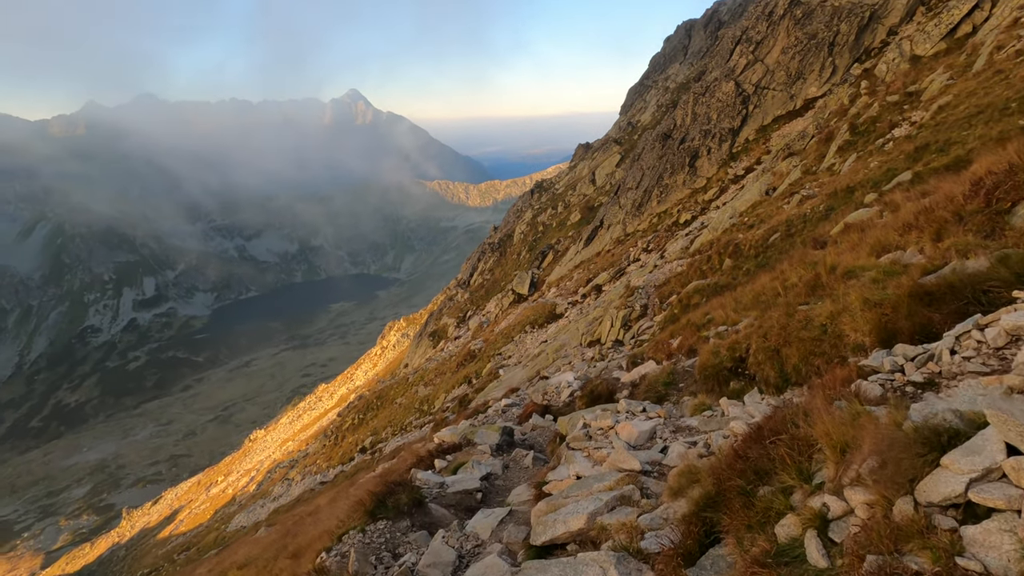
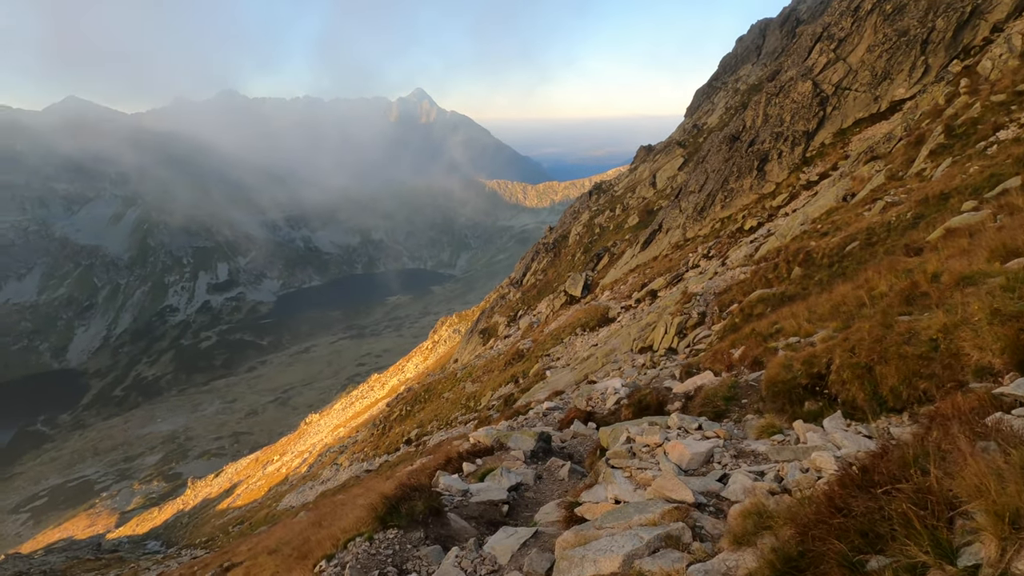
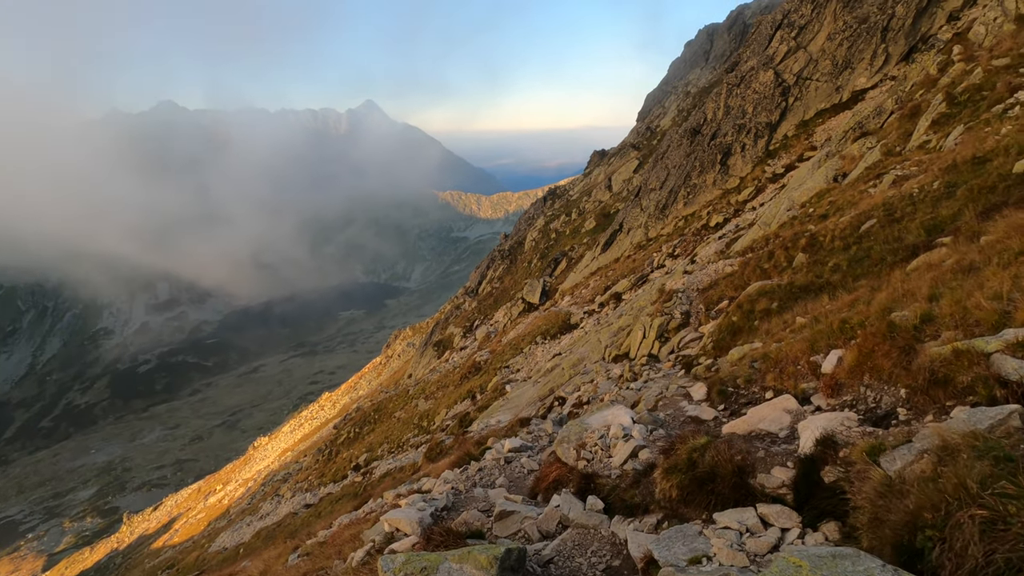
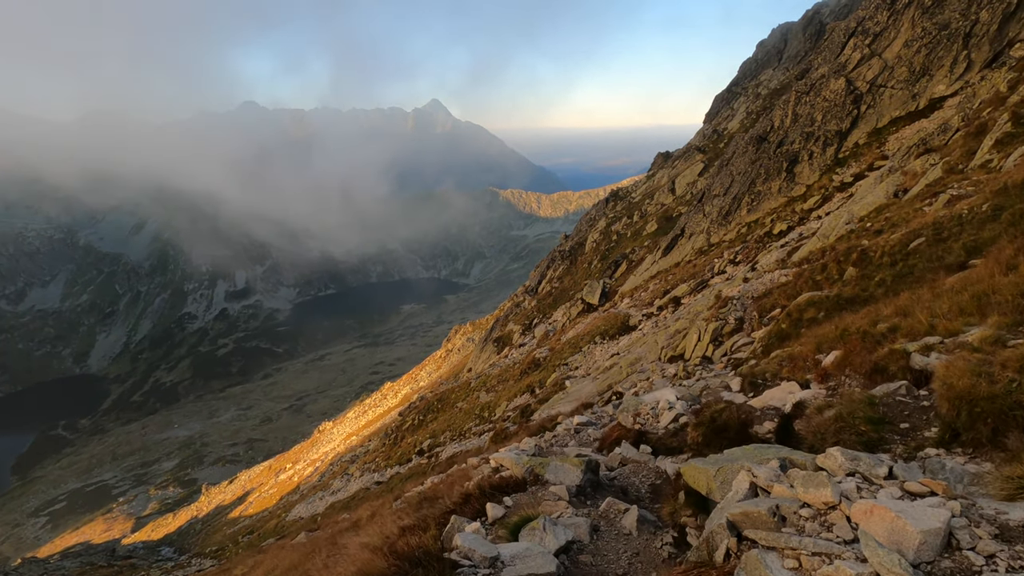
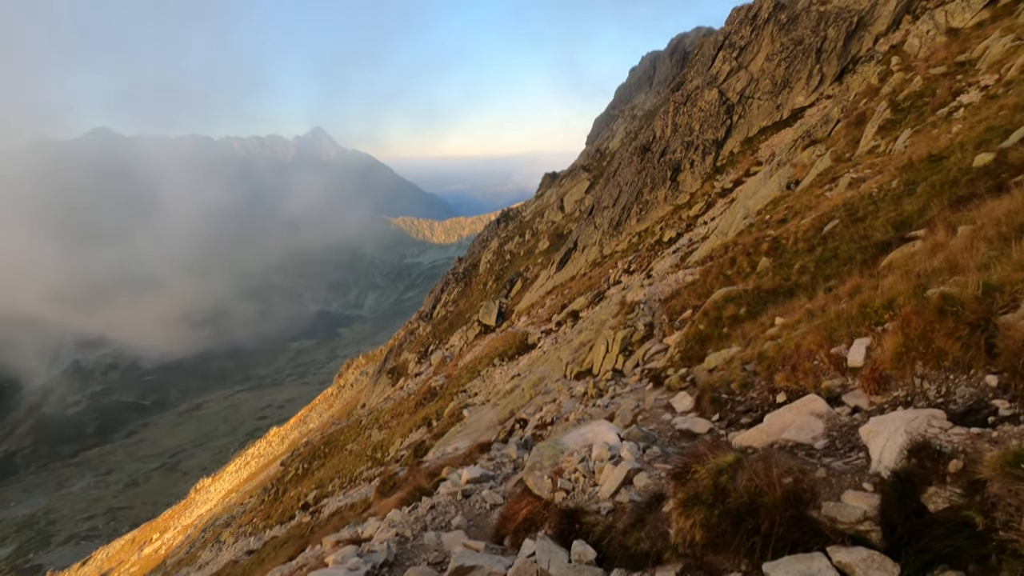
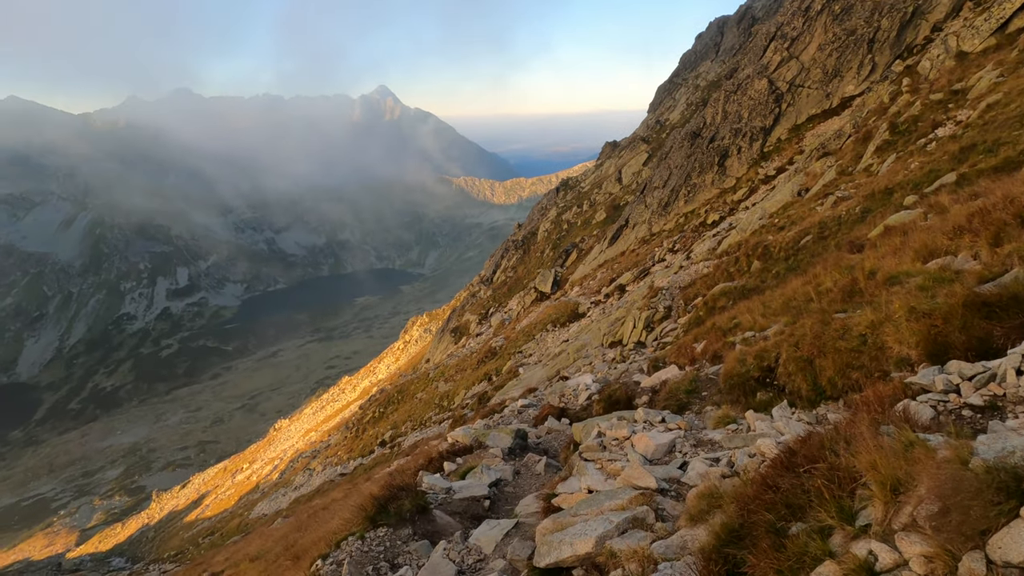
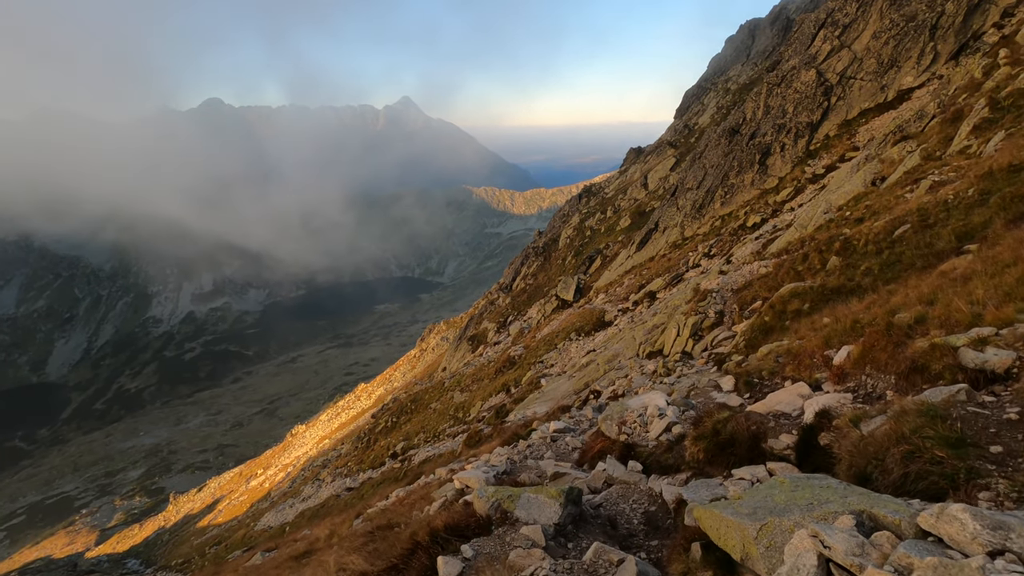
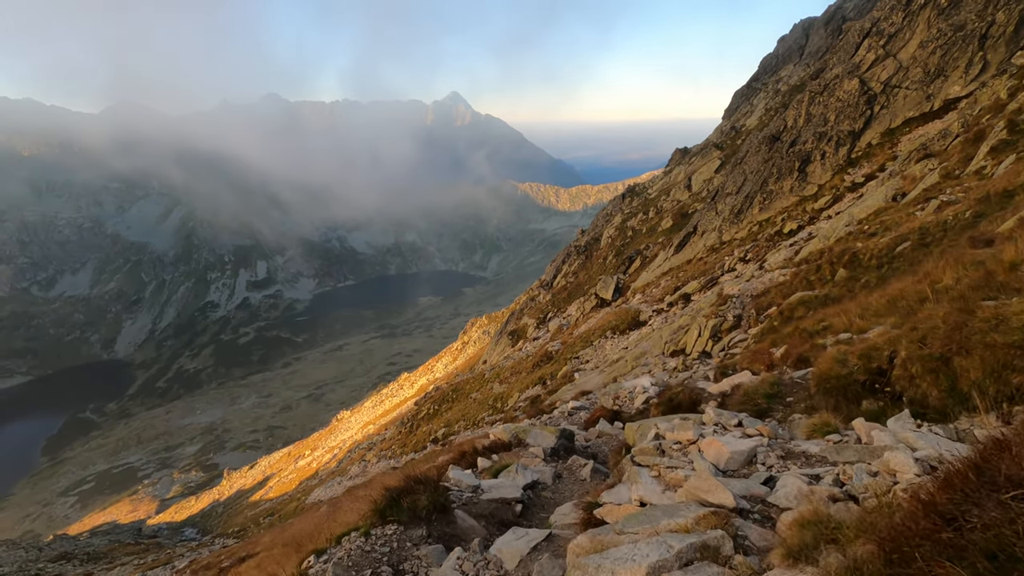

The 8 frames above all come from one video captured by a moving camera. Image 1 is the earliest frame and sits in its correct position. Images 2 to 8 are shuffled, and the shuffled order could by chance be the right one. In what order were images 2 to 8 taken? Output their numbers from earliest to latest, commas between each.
6, 2, 8, 4, 7, 3, 5
